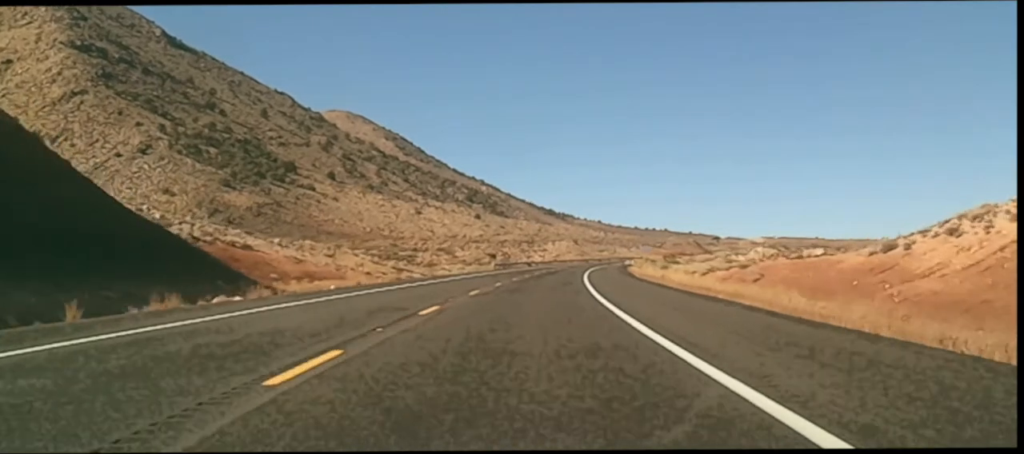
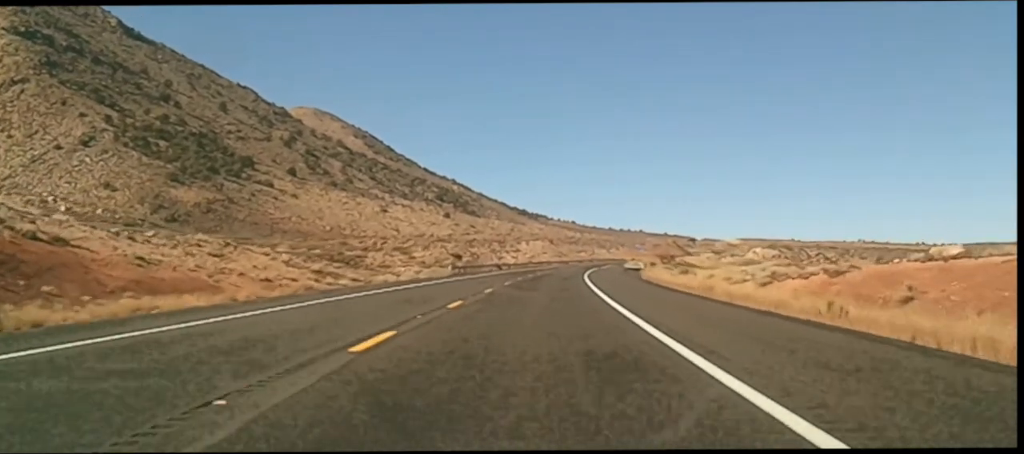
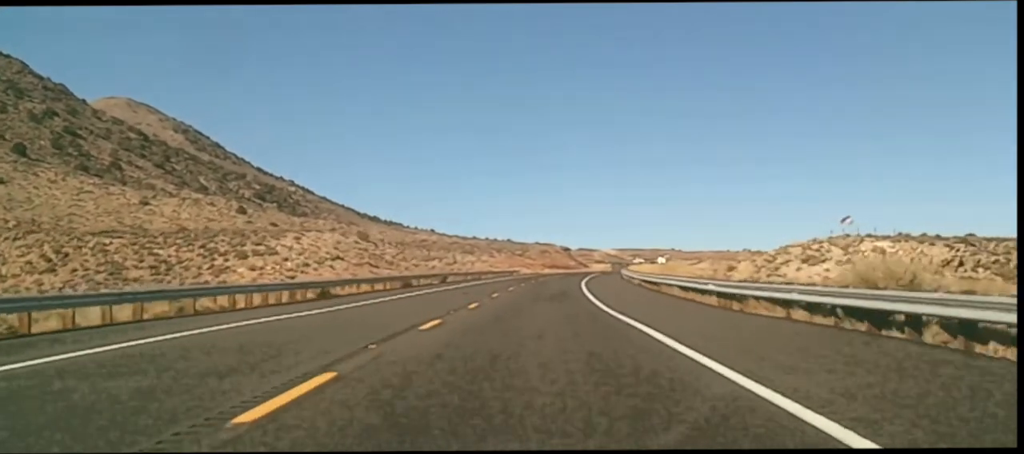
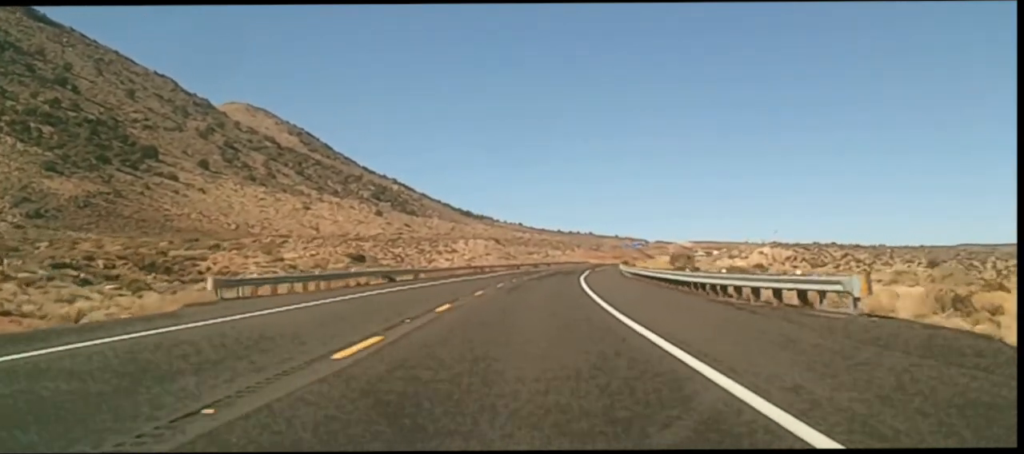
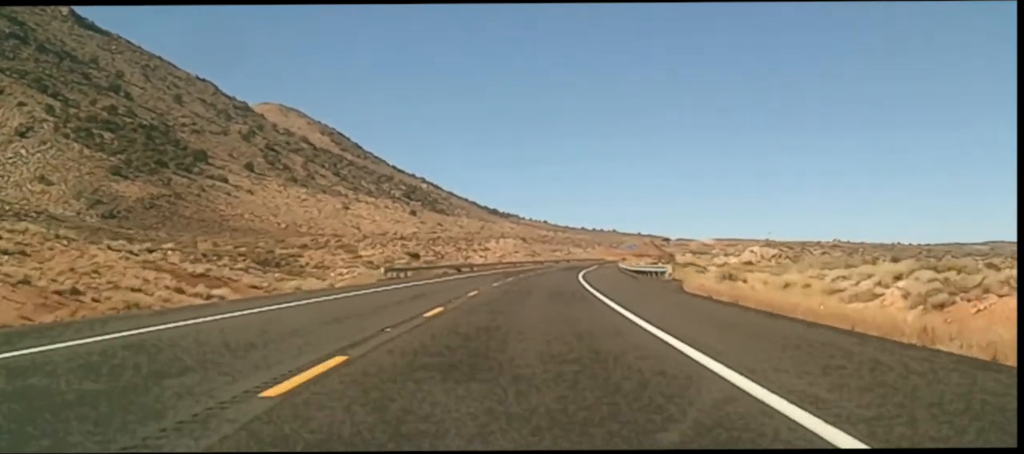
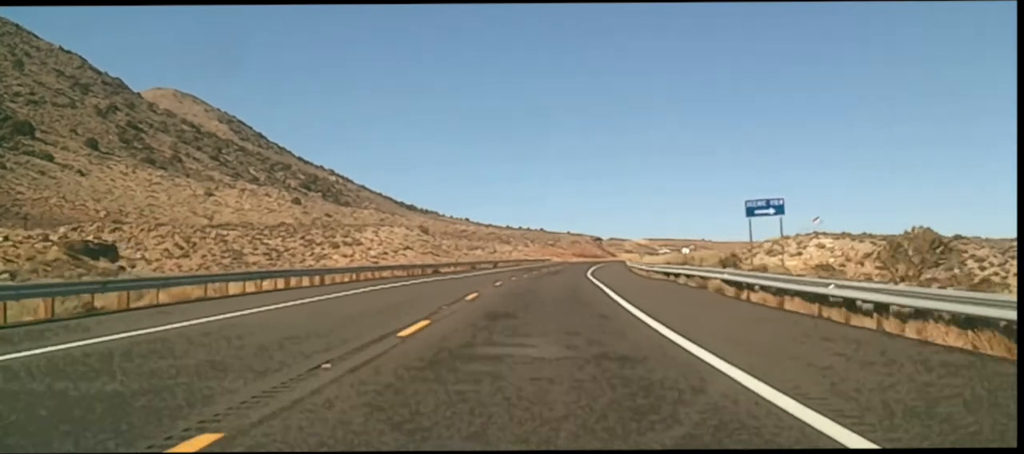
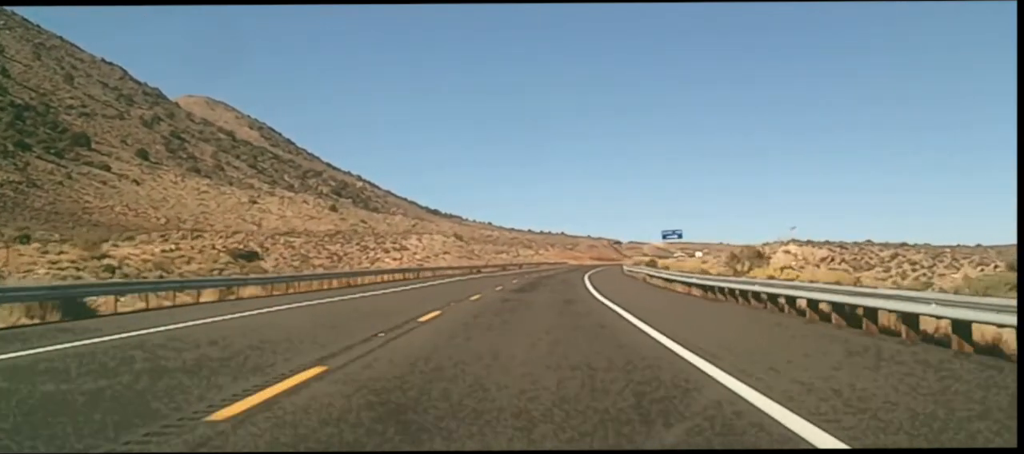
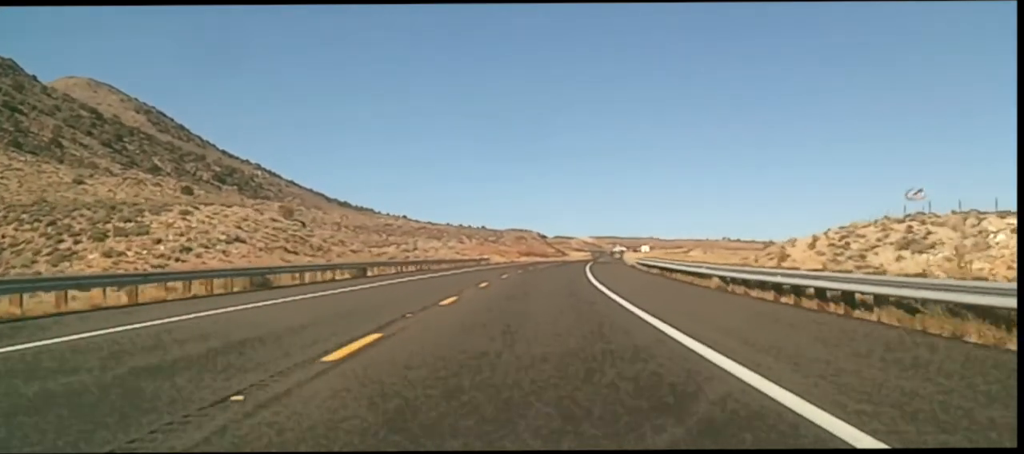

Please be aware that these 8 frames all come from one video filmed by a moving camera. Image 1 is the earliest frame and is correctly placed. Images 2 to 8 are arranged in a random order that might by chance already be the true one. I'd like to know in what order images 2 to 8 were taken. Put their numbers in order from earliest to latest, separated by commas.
2, 5, 4, 7, 6, 3, 8
